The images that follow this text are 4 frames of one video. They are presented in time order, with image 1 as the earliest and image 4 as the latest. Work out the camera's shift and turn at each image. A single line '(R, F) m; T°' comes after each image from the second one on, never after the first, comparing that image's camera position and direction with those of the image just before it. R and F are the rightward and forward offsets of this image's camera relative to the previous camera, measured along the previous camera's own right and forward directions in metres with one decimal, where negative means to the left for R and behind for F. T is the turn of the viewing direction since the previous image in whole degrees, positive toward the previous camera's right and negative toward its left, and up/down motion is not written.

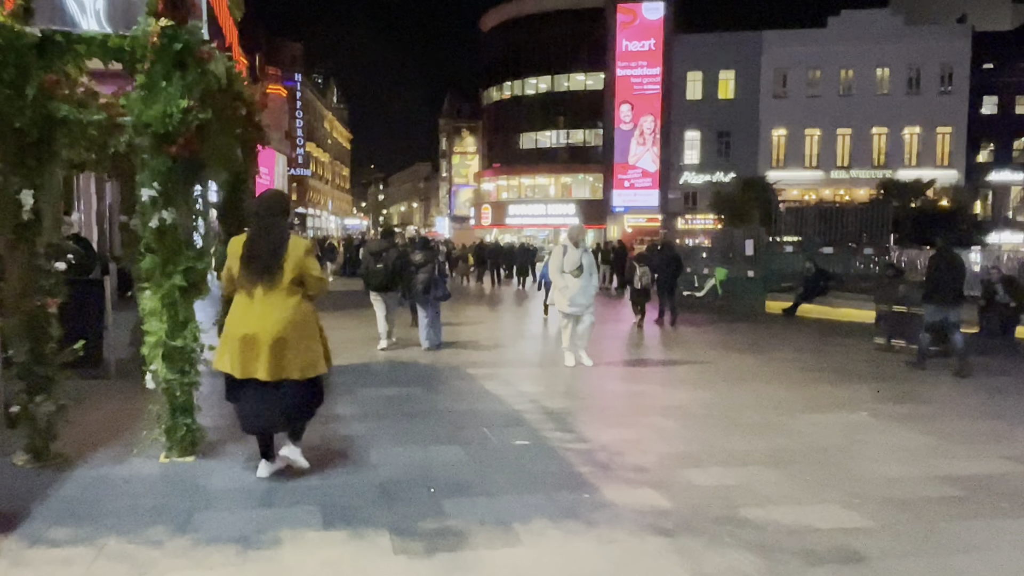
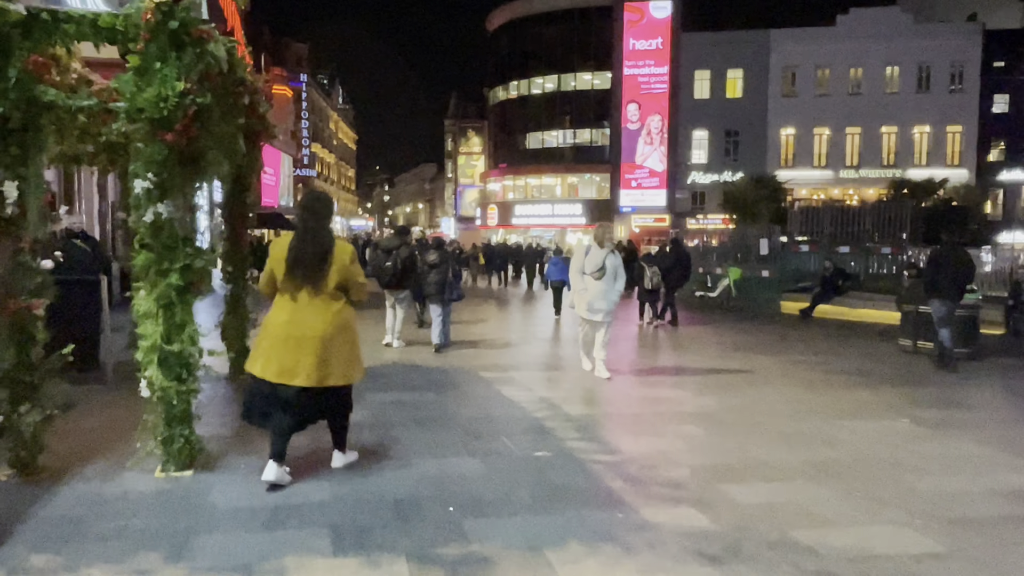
(-0.1, +0.4) m; 0°
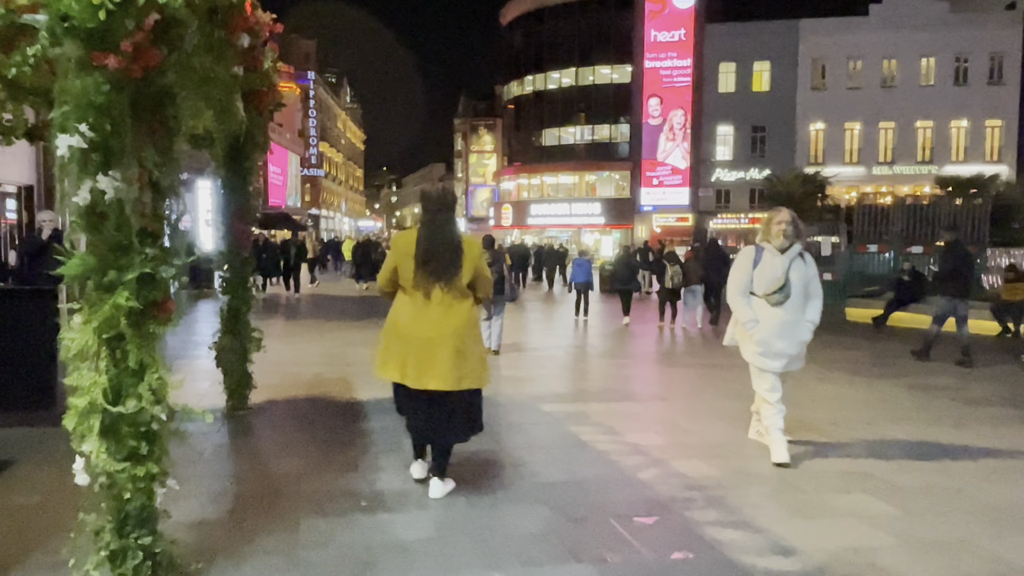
(-0.5, +1.7) m; -1°
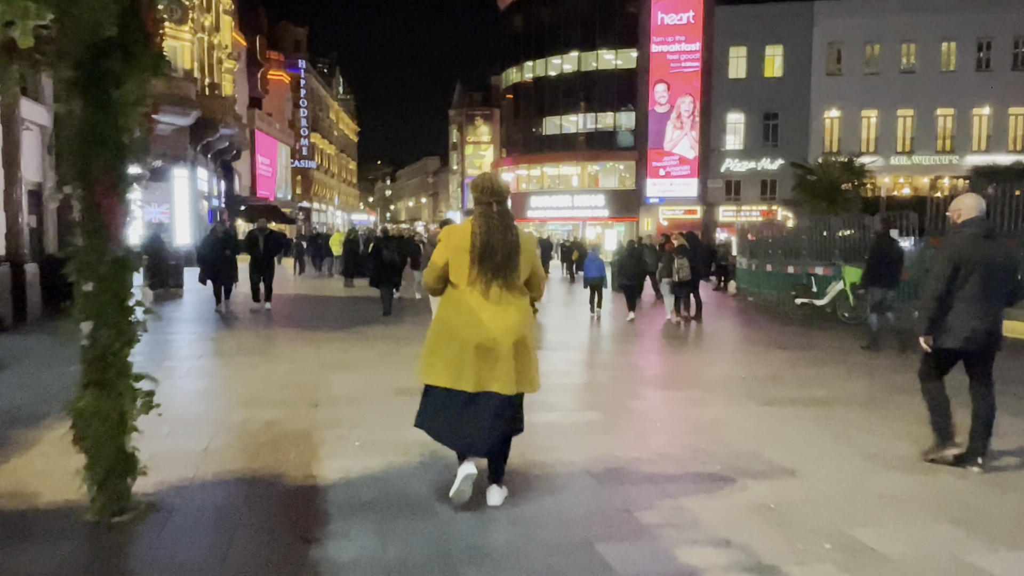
(-0.3, +2.6) m; 0°
